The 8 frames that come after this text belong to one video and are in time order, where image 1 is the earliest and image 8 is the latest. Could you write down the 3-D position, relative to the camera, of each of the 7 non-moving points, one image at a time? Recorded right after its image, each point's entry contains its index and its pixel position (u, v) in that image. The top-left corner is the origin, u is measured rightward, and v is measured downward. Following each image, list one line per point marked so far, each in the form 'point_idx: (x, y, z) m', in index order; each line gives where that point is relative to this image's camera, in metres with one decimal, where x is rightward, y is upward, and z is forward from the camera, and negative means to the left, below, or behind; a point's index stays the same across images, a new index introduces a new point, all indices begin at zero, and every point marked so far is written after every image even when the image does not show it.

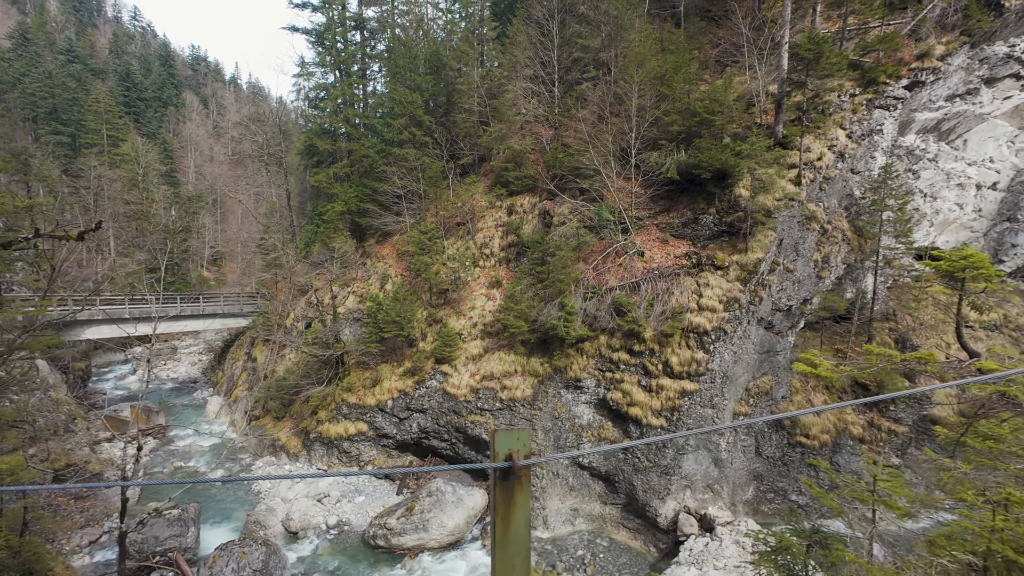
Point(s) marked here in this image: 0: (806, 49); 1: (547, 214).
0: (+5.2, +4.4, +8.9) m
1: (+0.8, +1.7, +10.9) m
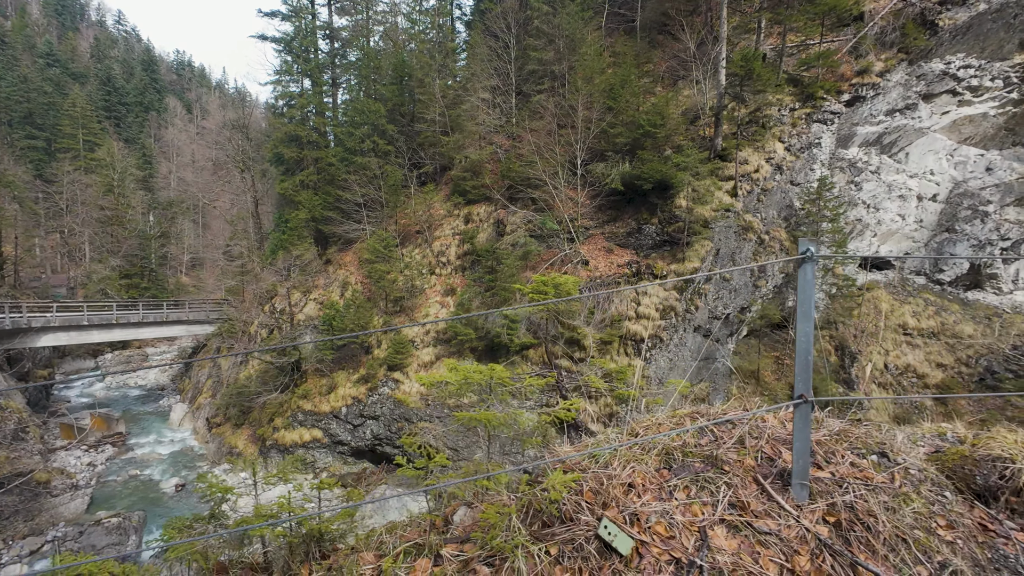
0: (+4.2, +4.2, +9.2) m
1: (-0.3, +1.5, +11.0) m
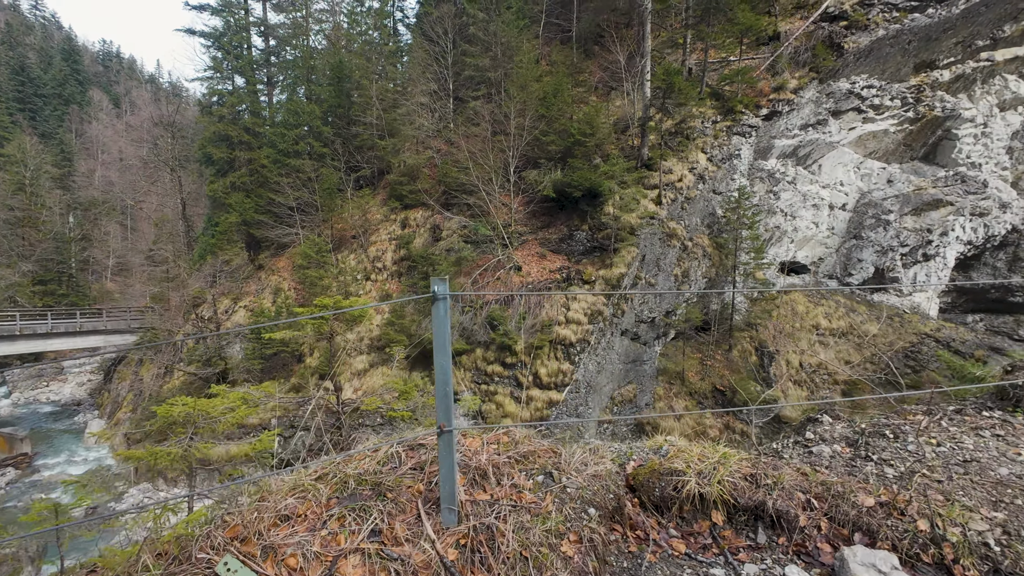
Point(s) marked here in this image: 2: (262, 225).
0: (+2.9, +4.1, +9.5) m
1: (-1.7, +1.4, +11.0) m
2: (-7.0, +1.7, +13.5) m
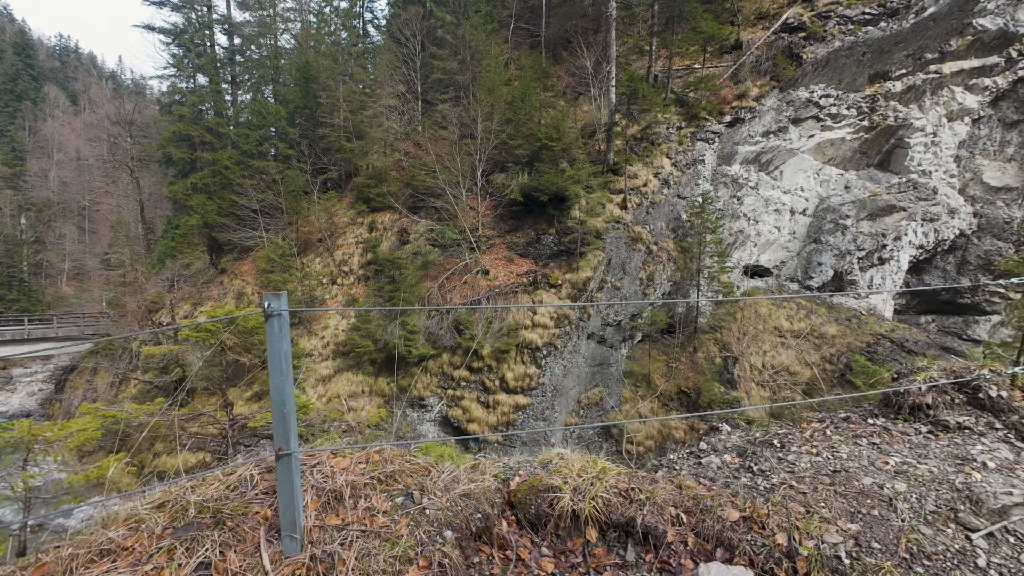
0: (+2.3, +4.1, +9.7) m
1: (-2.4, +1.3, +10.9) m
2: (-7.8, +1.6, +13.2) m
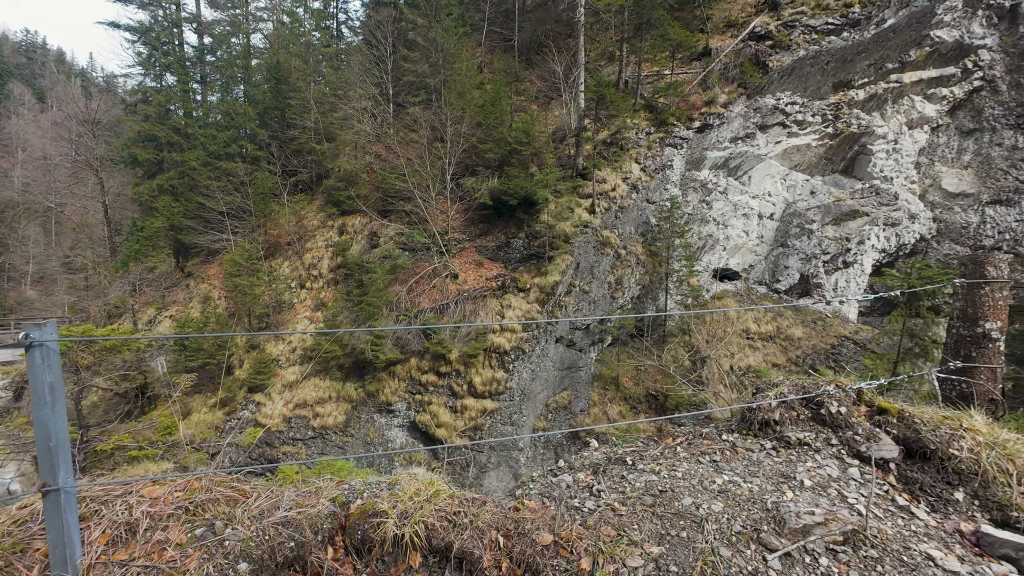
0: (+1.7, +4.0, +9.7) m
1: (-3.1, +1.2, +10.8) m
2: (-8.6, +1.5, +12.9) m
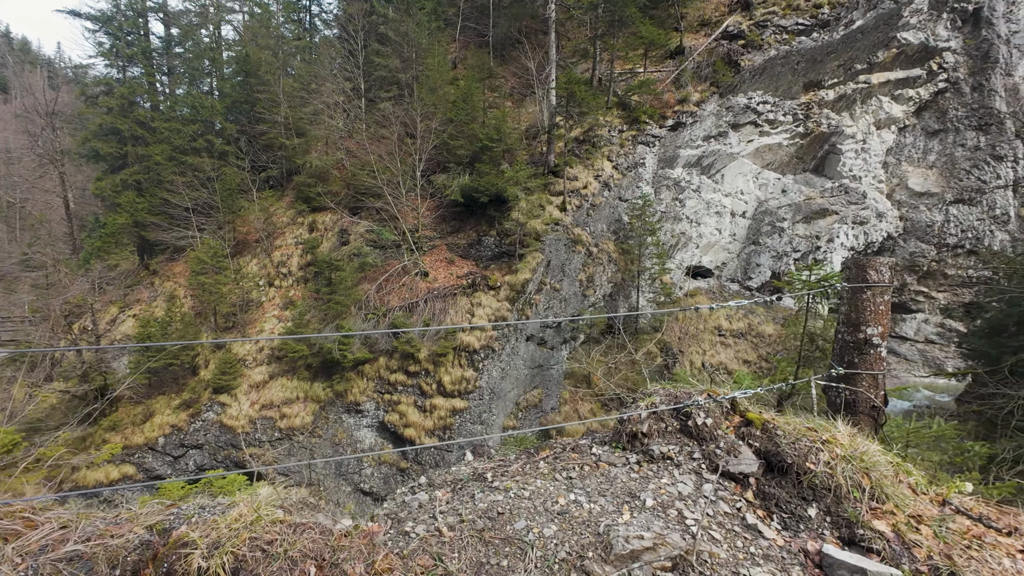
0: (+1.1, +4.0, +9.7) m
1: (-3.7, +1.2, +10.6) m
2: (-9.2, +1.6, +12.5) m
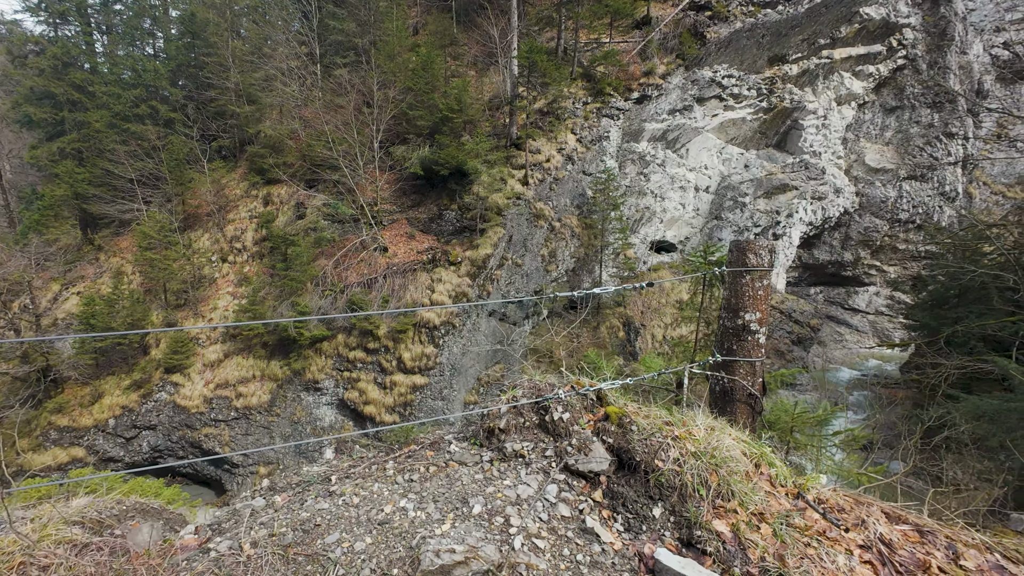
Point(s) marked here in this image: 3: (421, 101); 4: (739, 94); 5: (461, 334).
0: (+0.3, +4.5, +9.4) m
1: (-4.5, +1.7, +10.2) m
2: (-10.1, +2.2, +11.8) m
3: (-1.8, +3.7, +9.7) m
4: (+5.3, +4.5, +11.3) m
5: (-0.9, -0.8, +8.5) m
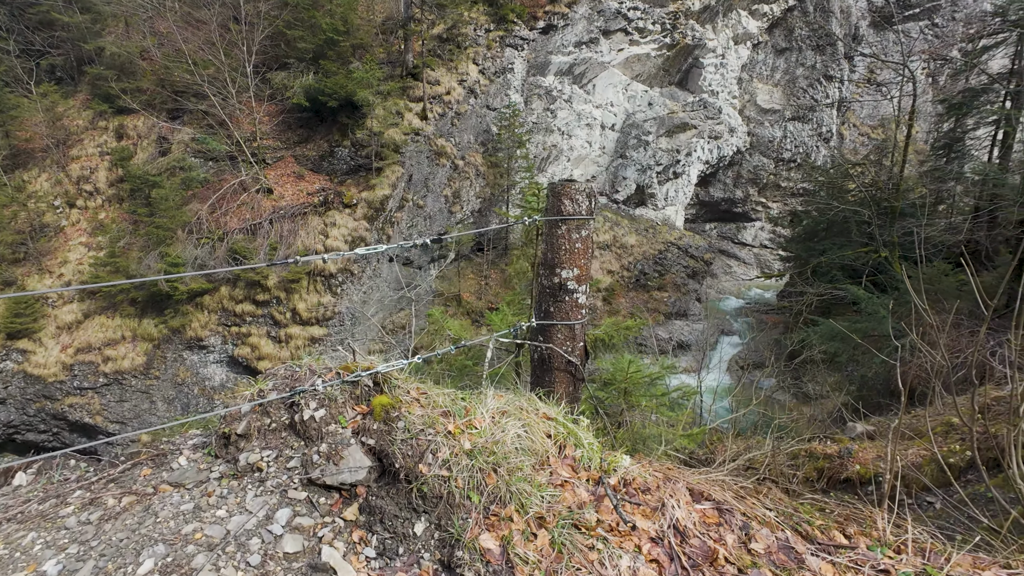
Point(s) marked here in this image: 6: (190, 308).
0: (-1.6, +5.6, +8.5) m
1: (-6.4, +2.7, +8.8) m
2: (-12.2, +3.1, +9.4) m
3: (-3.7, +4.7, +8.5) m
4: (+3.0, +6.0, +11.2) m
5: (-2.5, +0.1, +8.1) m
6: (-5.2, -0.3, +7.8) m
